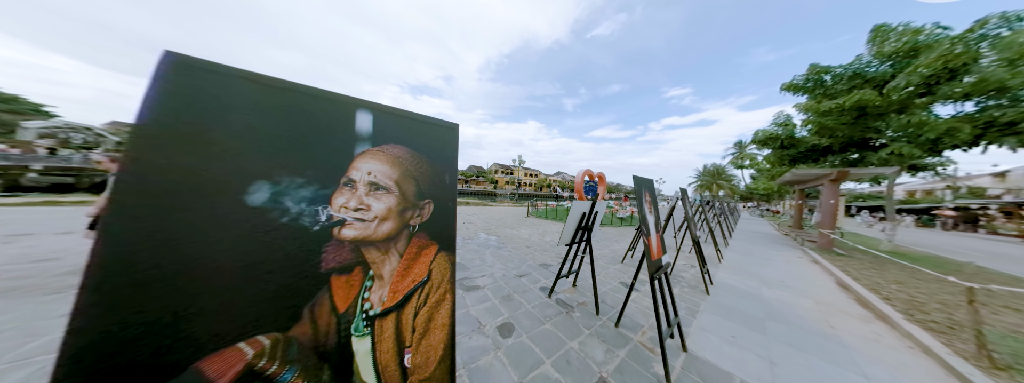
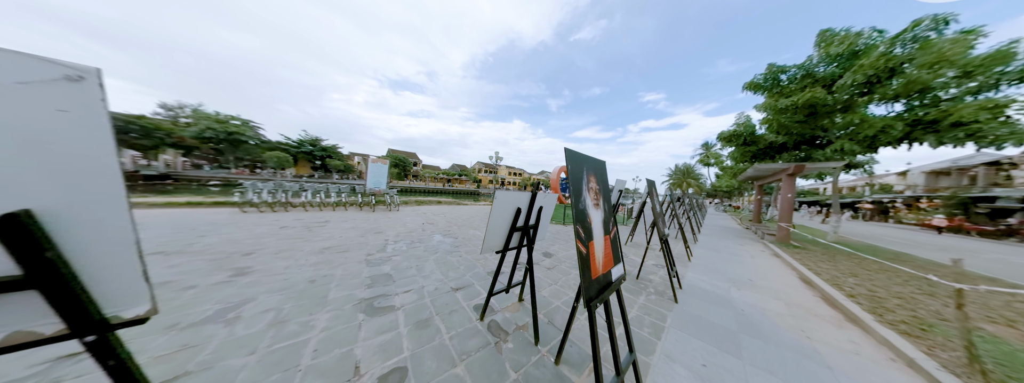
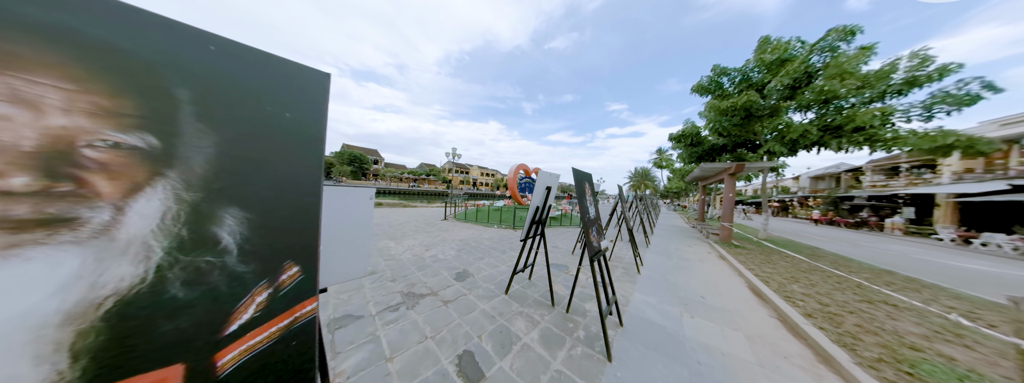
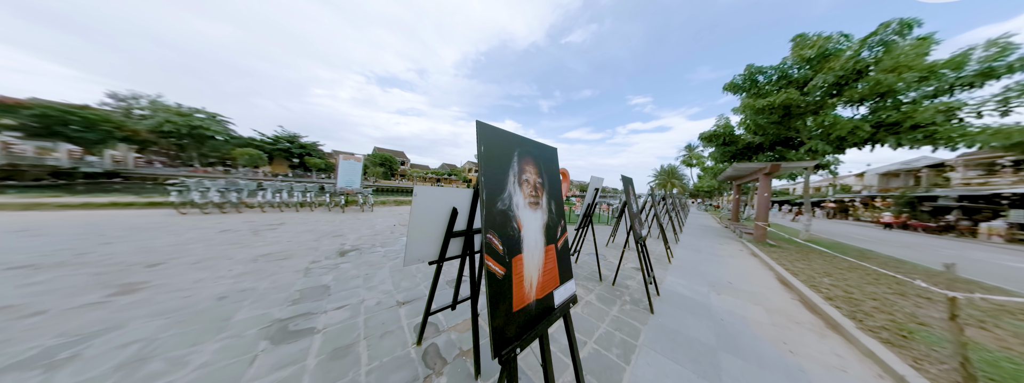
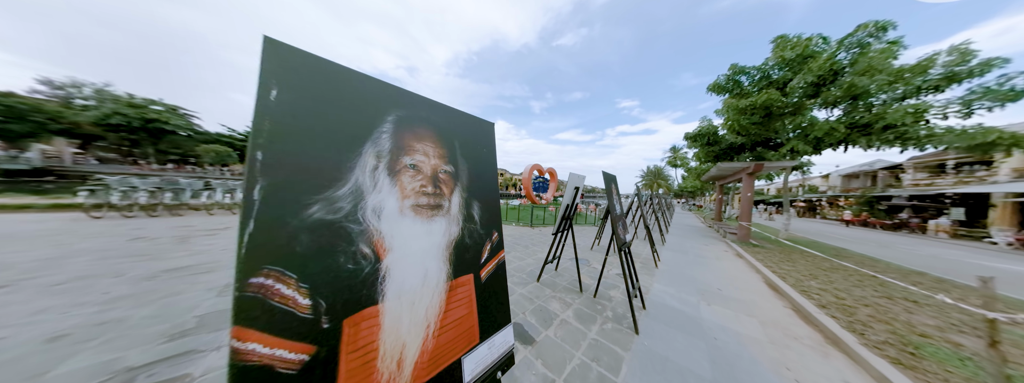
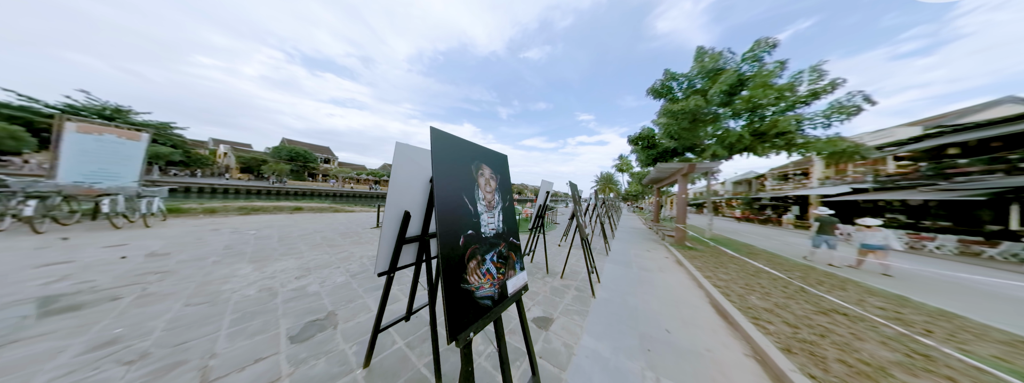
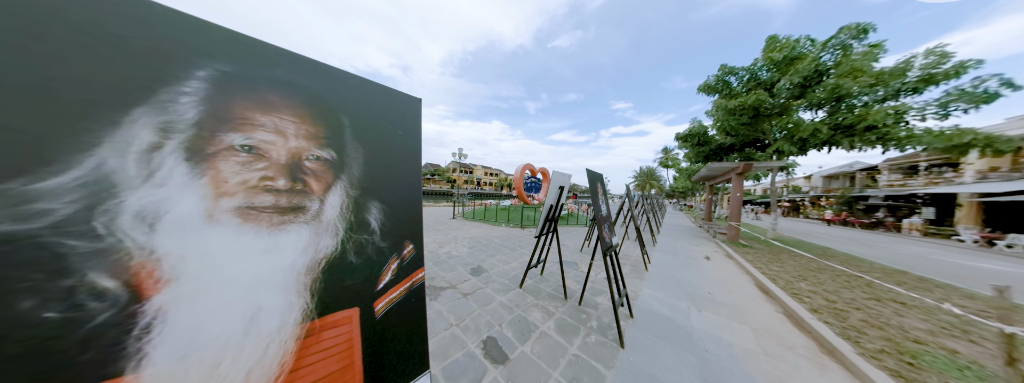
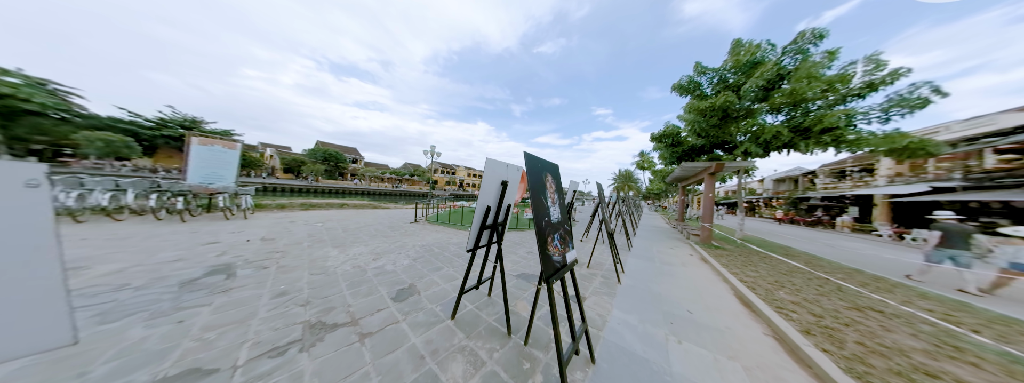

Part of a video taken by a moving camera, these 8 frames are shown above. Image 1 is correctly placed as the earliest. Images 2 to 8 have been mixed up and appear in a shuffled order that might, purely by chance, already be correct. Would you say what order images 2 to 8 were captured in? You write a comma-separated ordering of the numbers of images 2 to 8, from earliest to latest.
2, 4, 5, 7, 3, 8, 6
